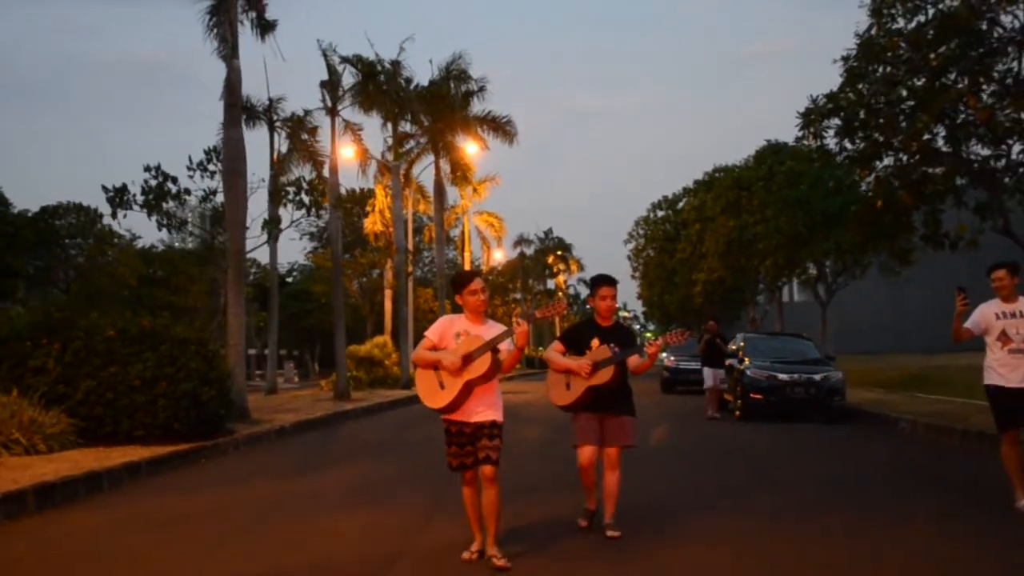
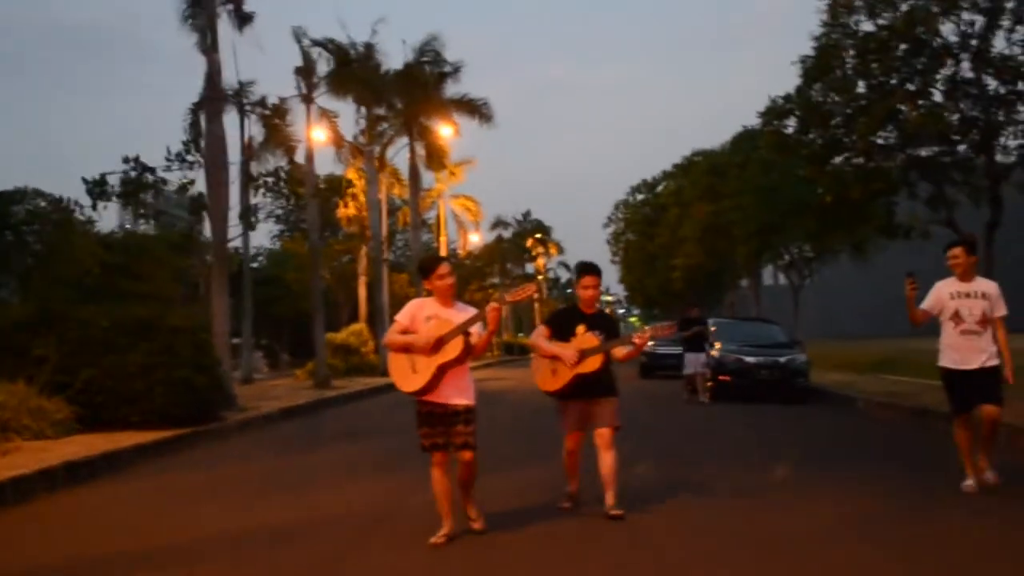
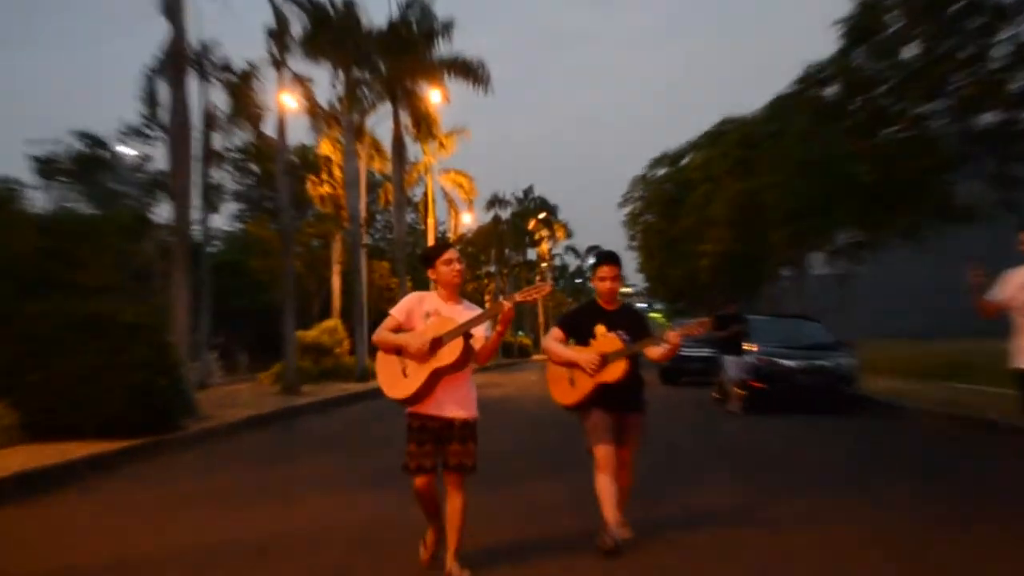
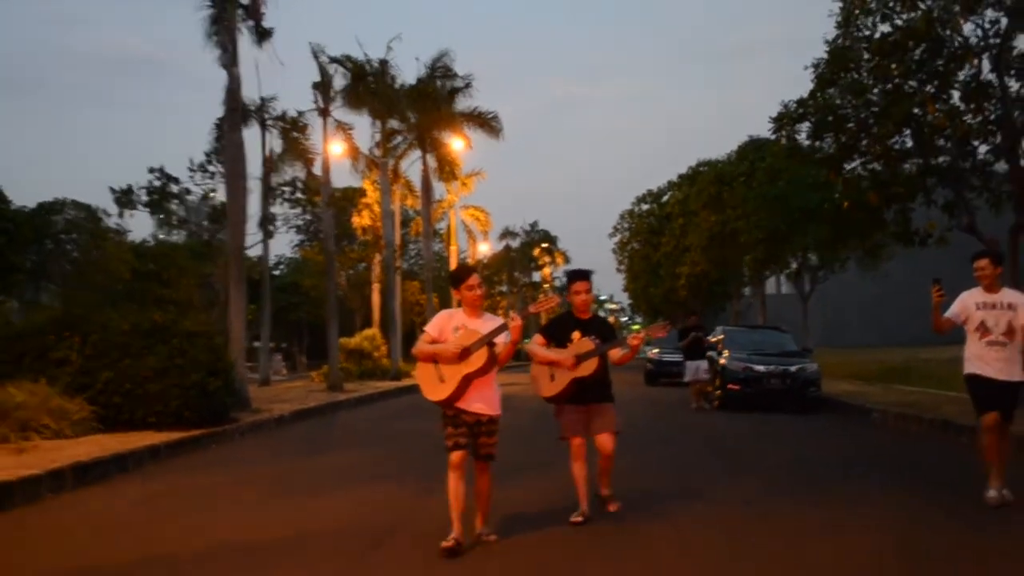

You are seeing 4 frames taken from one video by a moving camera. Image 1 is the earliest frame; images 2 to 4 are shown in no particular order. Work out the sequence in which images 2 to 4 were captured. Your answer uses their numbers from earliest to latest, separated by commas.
4, 2, 3
